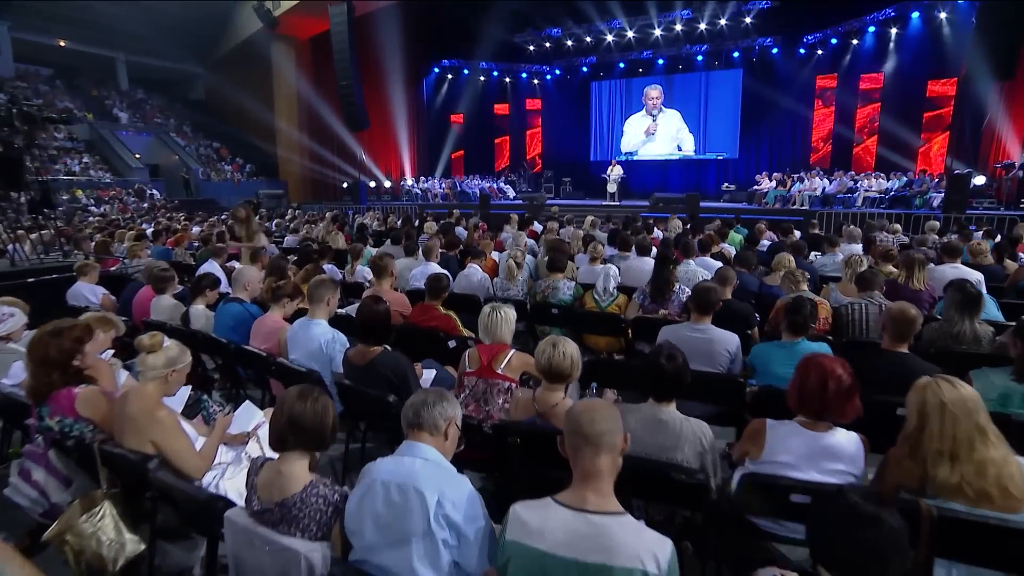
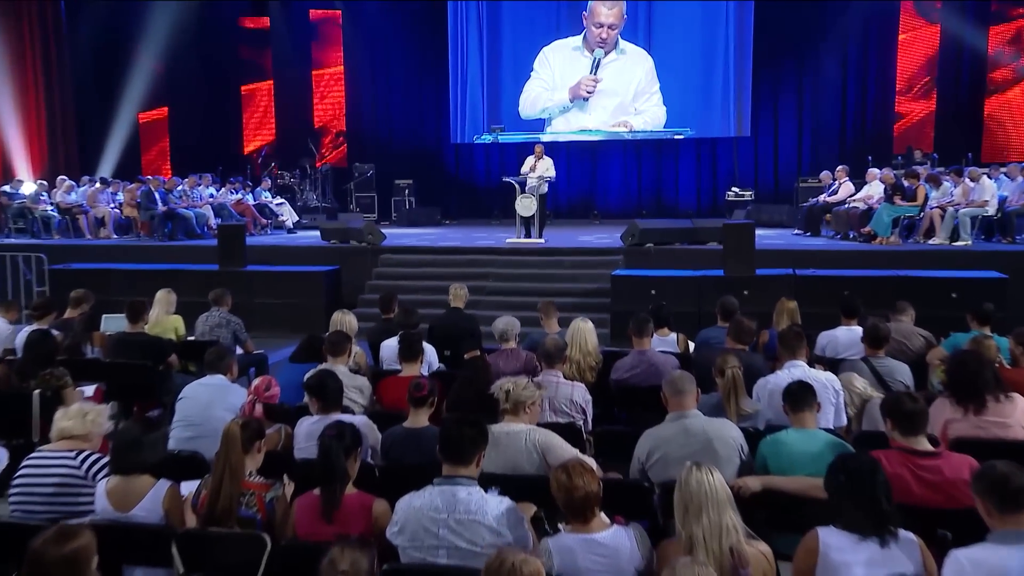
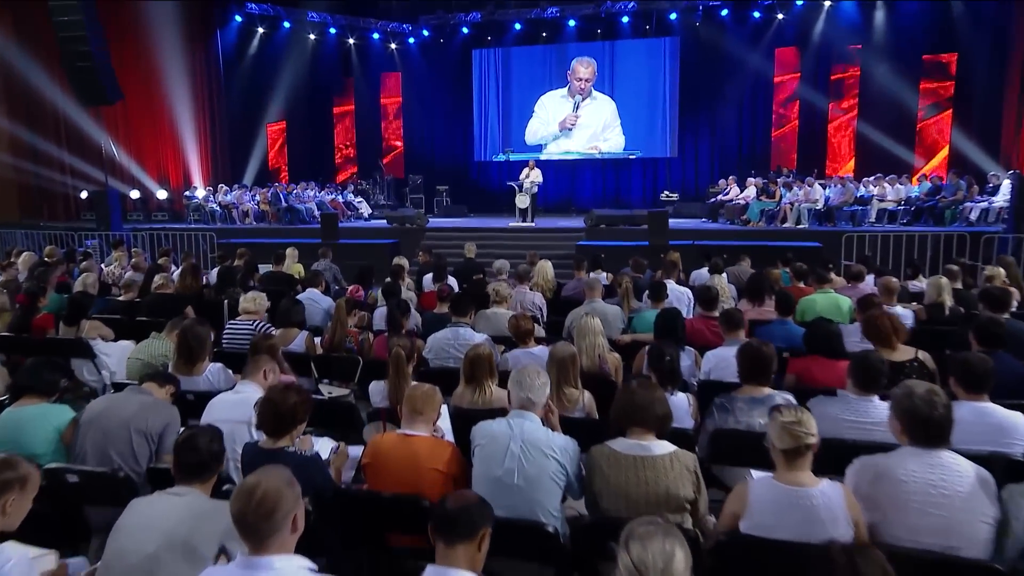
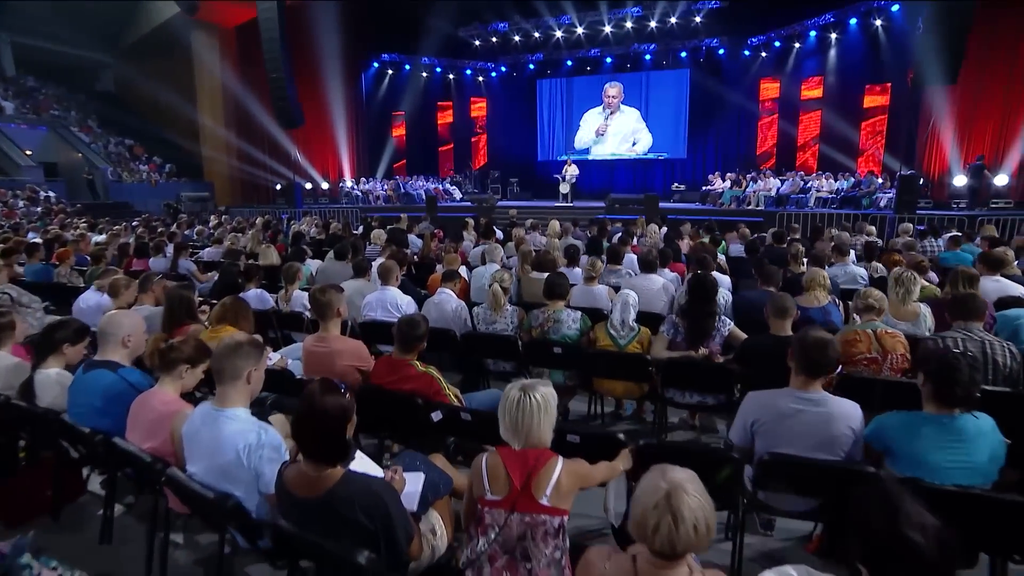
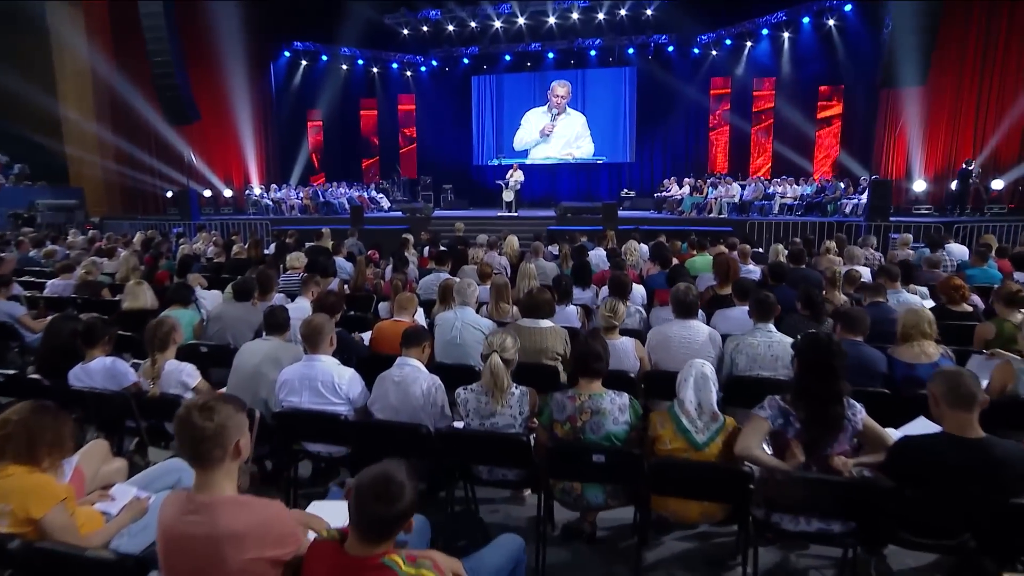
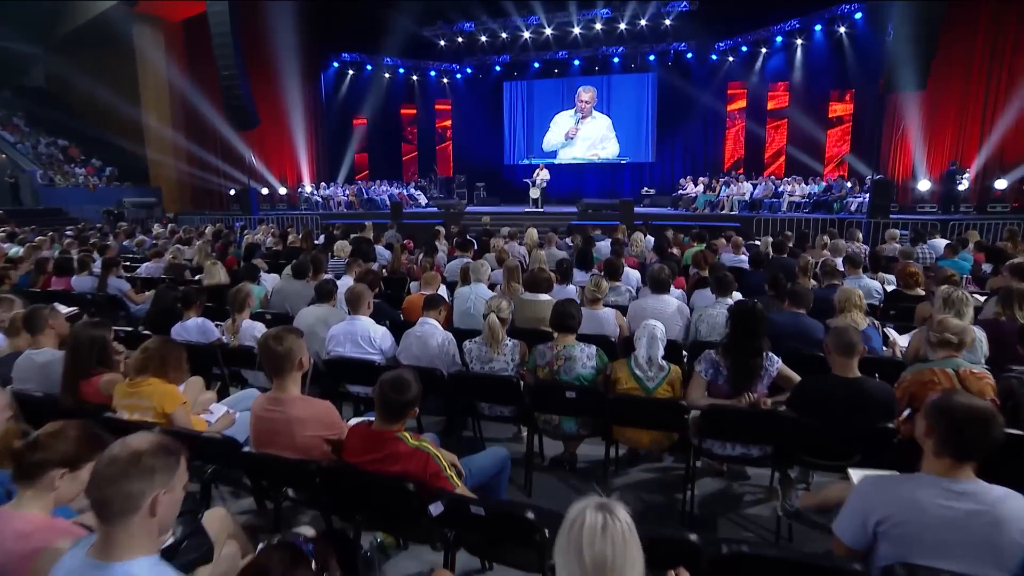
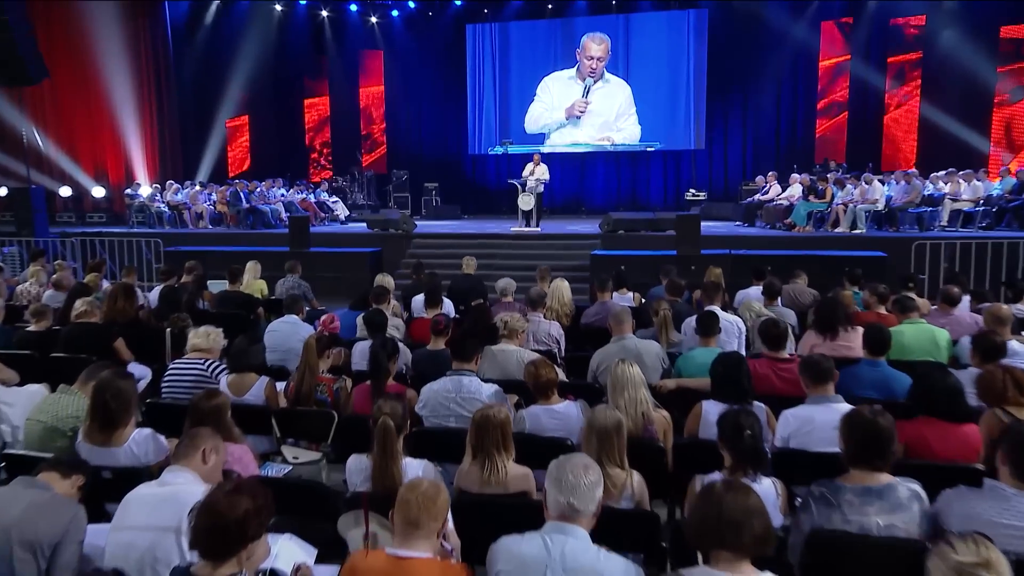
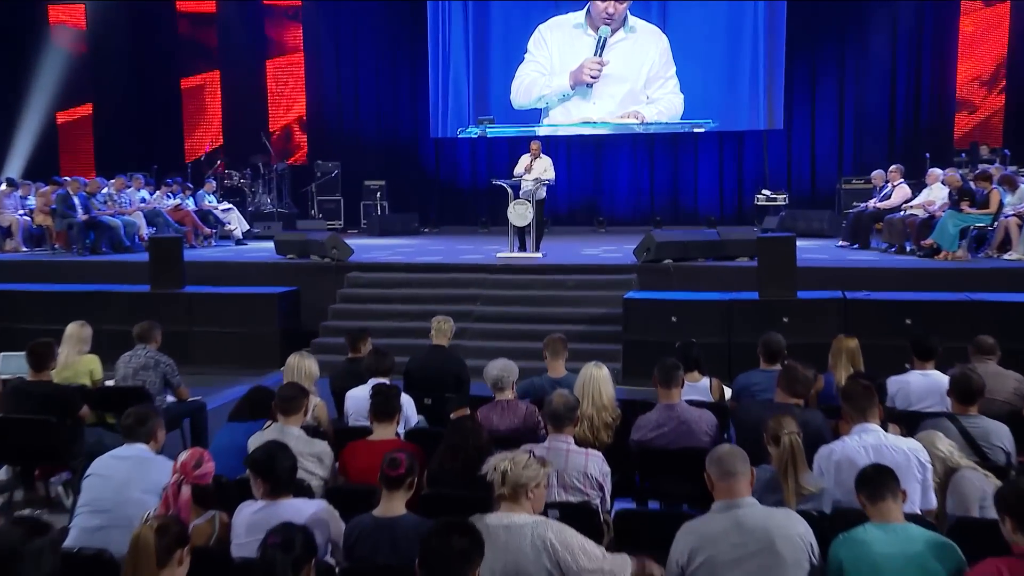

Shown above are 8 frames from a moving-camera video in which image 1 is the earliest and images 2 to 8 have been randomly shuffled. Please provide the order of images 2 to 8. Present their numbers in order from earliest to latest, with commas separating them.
4, 6, 5, 3, 7, 2, 8
